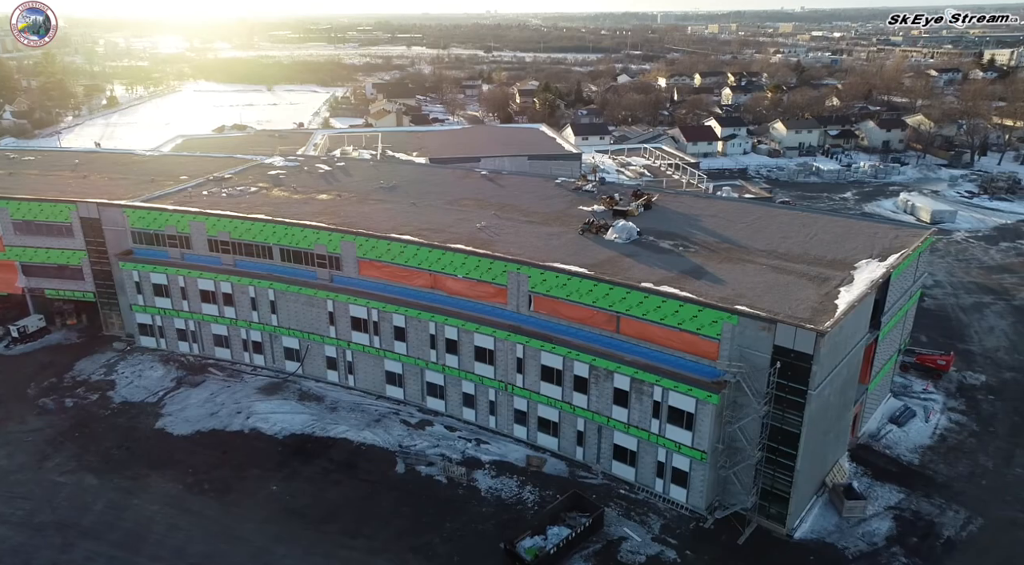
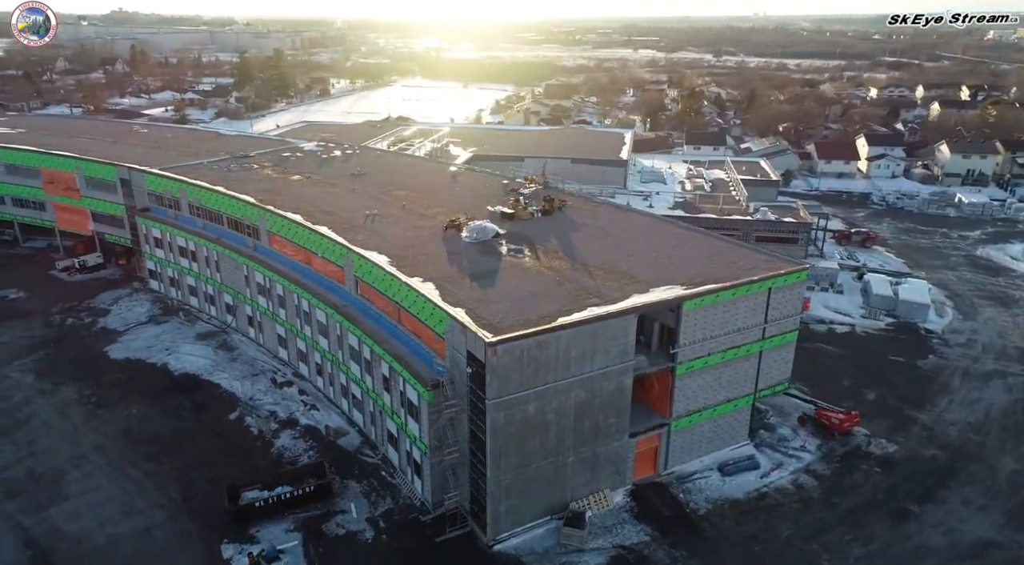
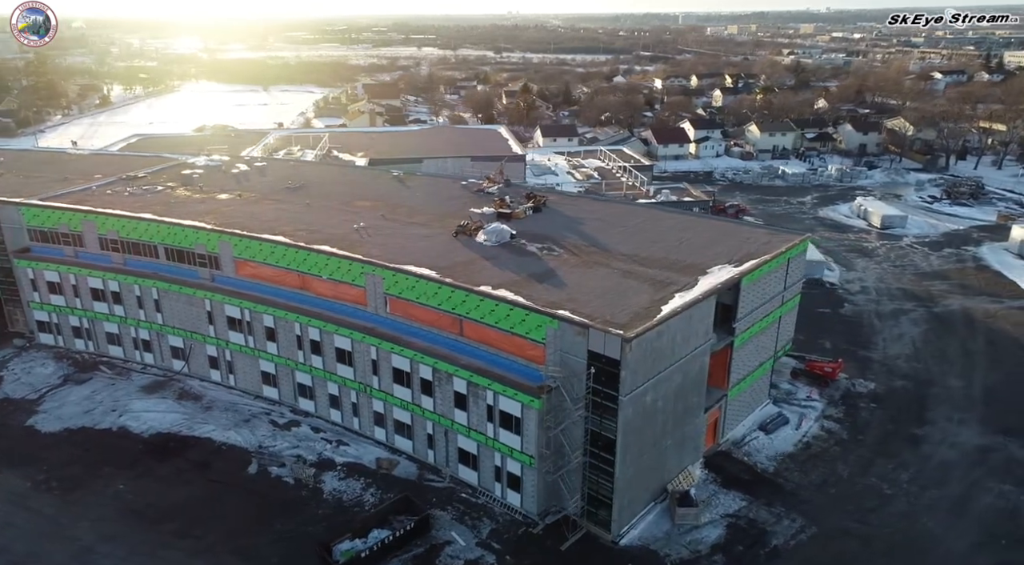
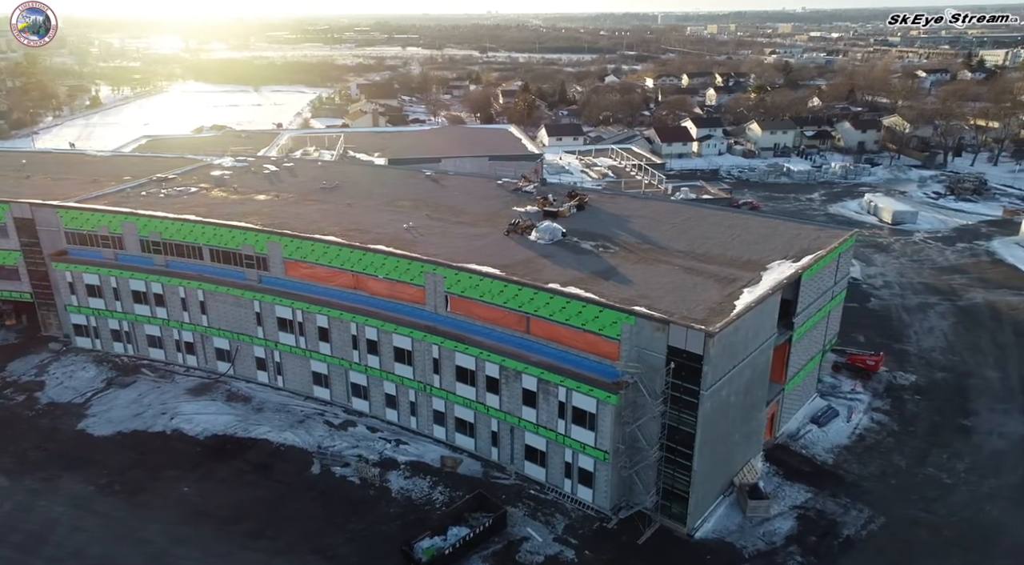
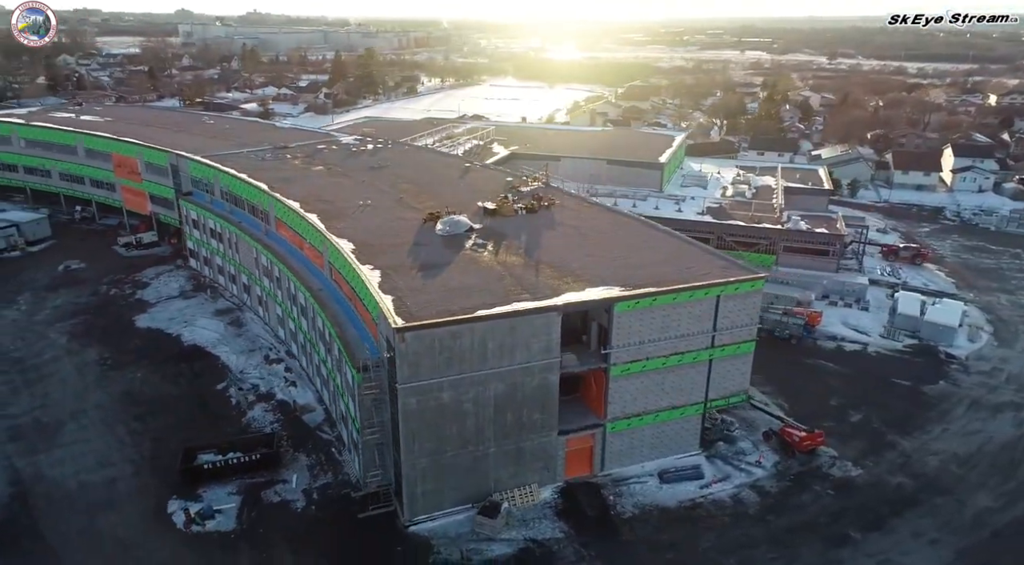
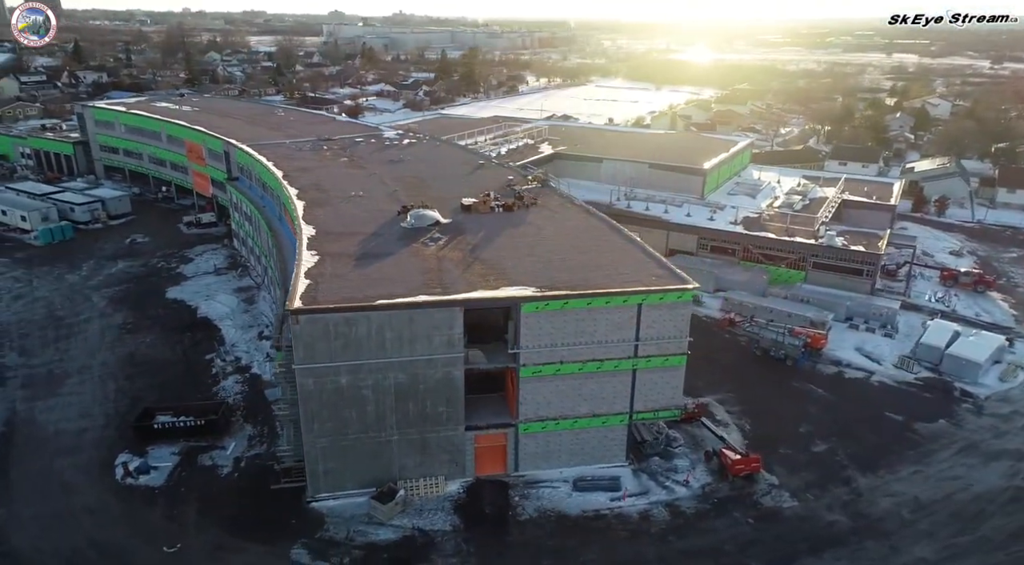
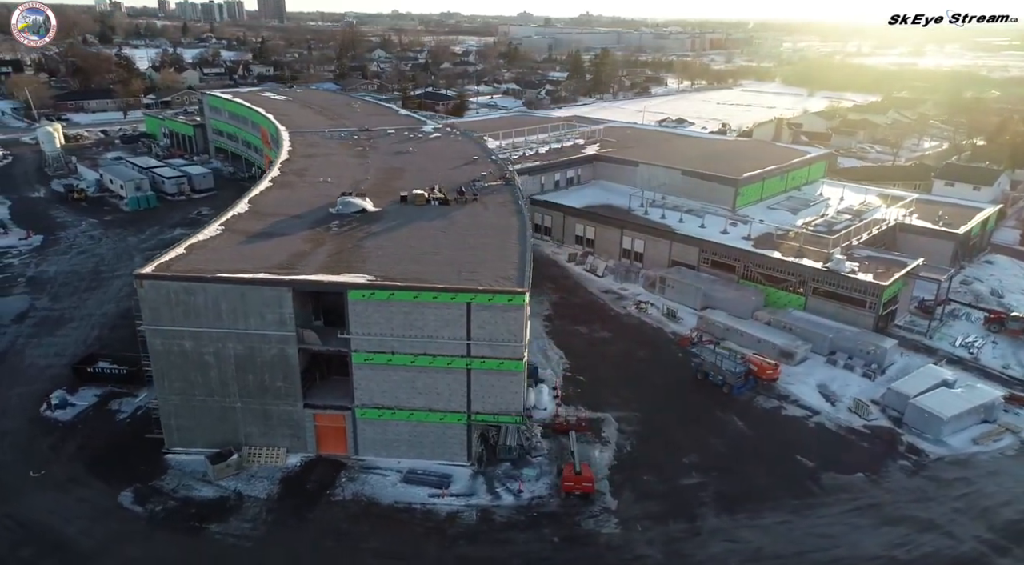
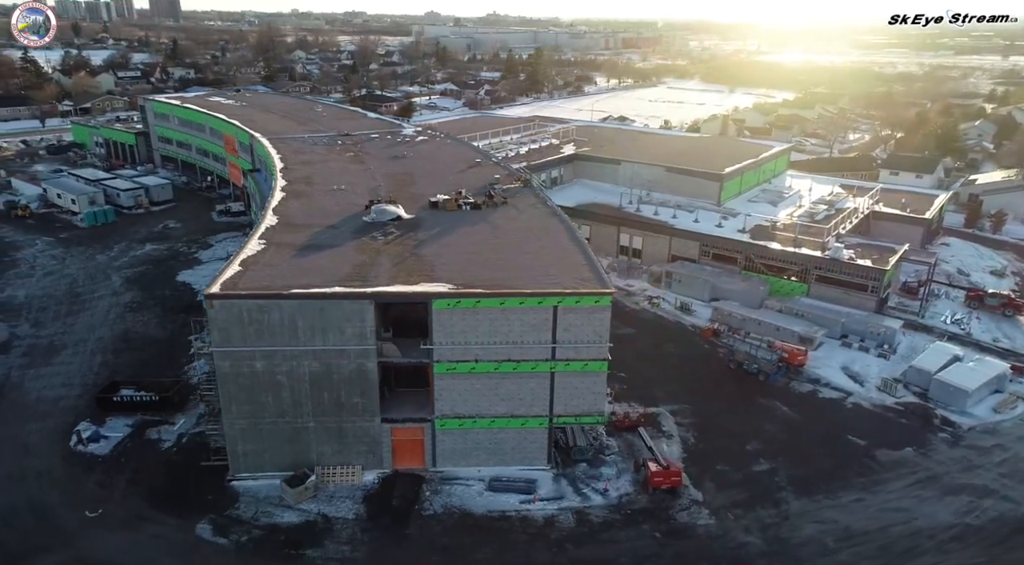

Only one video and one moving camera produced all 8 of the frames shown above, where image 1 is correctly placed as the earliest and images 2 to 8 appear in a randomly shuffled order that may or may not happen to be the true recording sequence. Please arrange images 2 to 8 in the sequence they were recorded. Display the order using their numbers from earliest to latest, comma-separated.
4, 3, 2, 5, 6, 8, 7
